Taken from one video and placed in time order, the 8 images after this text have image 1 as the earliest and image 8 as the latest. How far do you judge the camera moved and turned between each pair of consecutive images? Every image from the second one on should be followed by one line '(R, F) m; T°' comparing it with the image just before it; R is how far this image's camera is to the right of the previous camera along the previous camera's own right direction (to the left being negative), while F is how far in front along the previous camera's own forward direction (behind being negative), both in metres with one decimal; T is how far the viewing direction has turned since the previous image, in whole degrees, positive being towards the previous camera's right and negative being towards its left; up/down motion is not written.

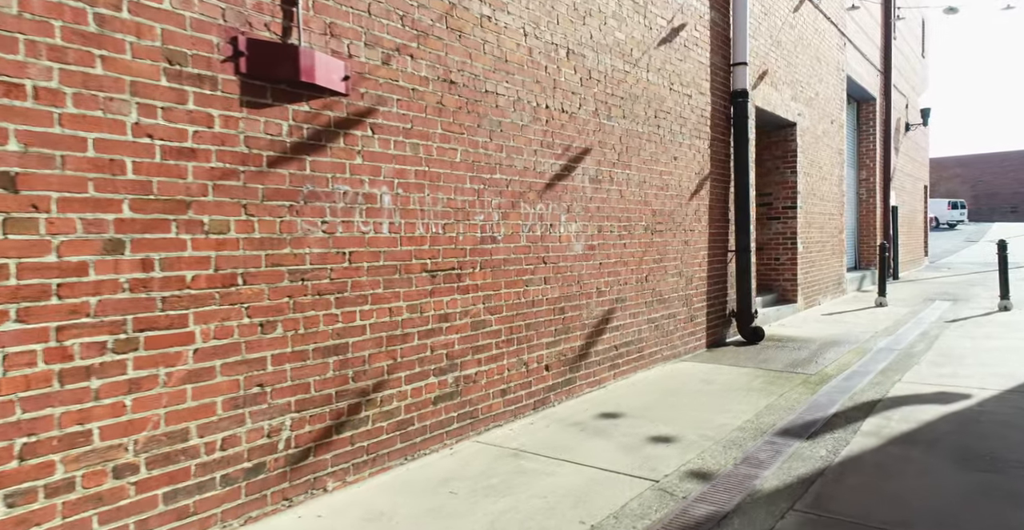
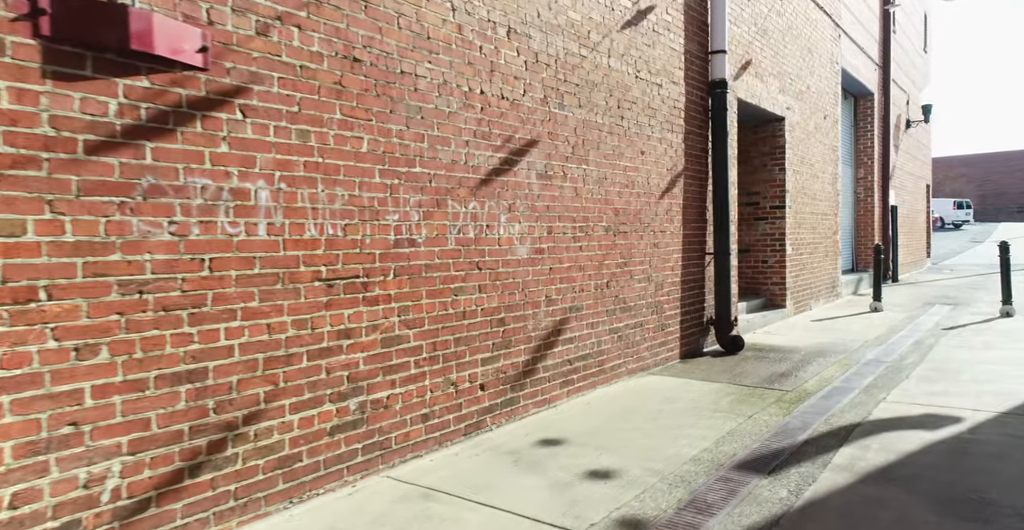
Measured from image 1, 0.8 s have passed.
(+0.5, +0.6) m; 0°
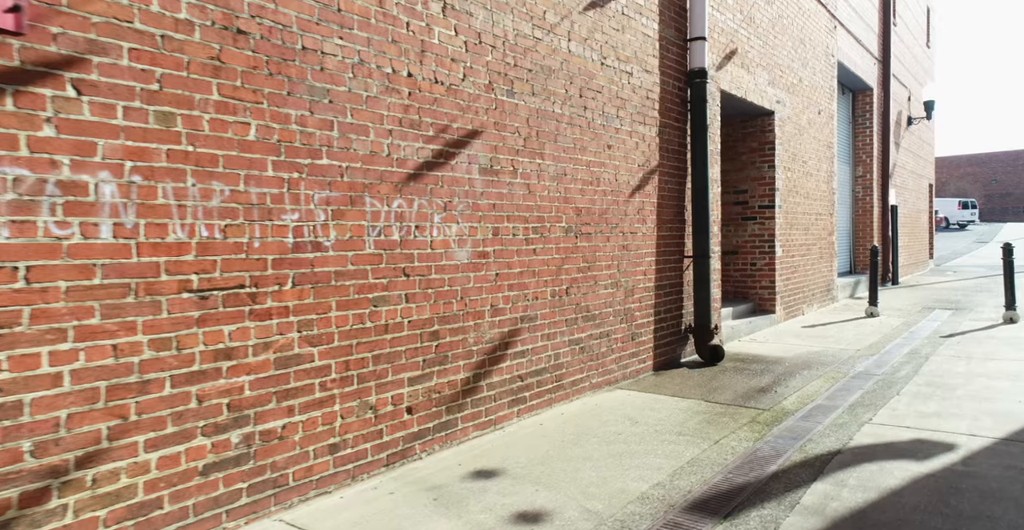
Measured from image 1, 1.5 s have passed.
(+0.4, +0.5) m; 0°
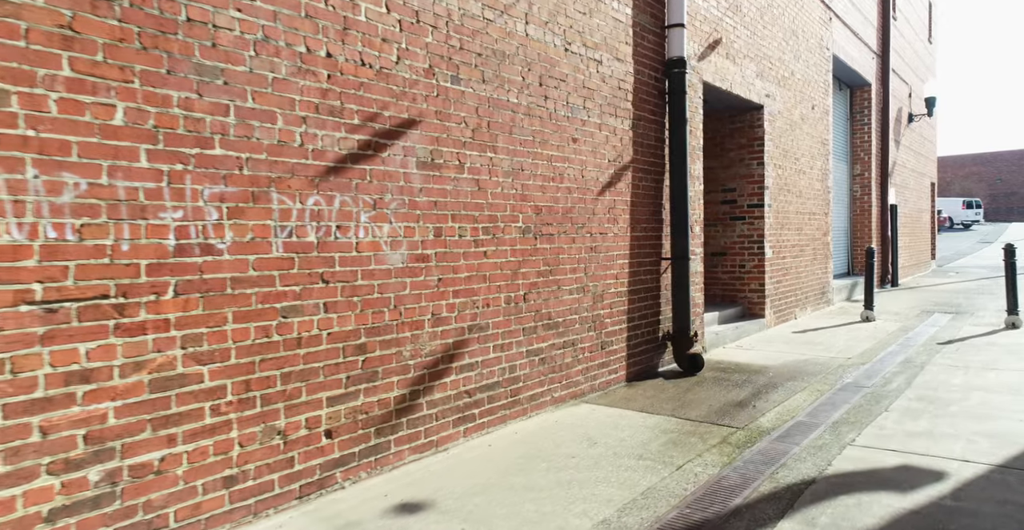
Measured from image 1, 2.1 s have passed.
(+0.4, +0.5) m; 0°
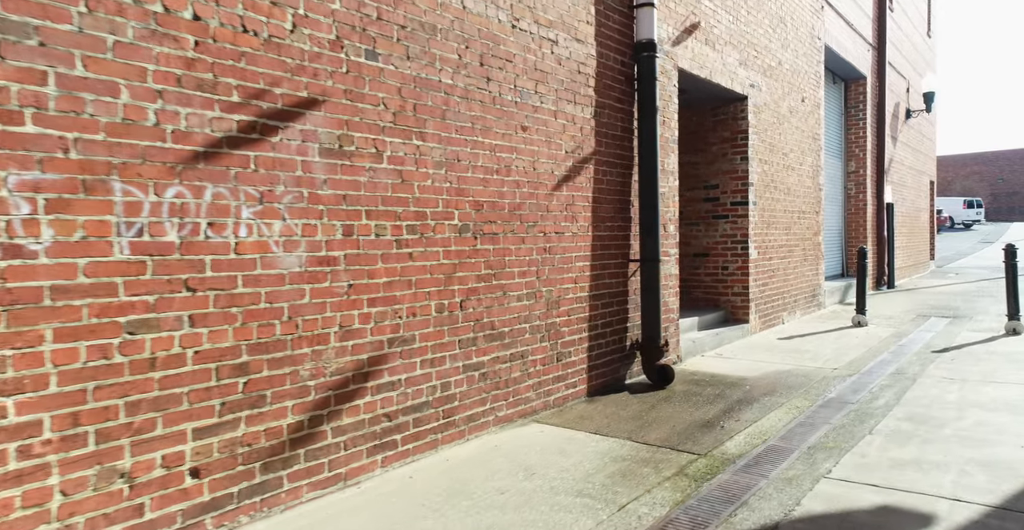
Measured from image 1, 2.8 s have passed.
(+0.4, +0.6) m; 0°
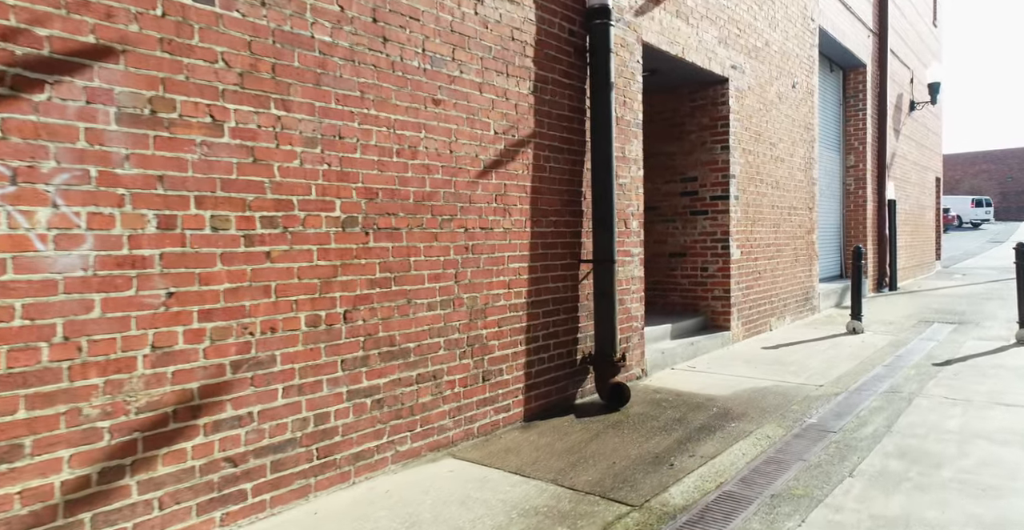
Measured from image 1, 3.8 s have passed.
(+0.6, +0.9) m; 0°
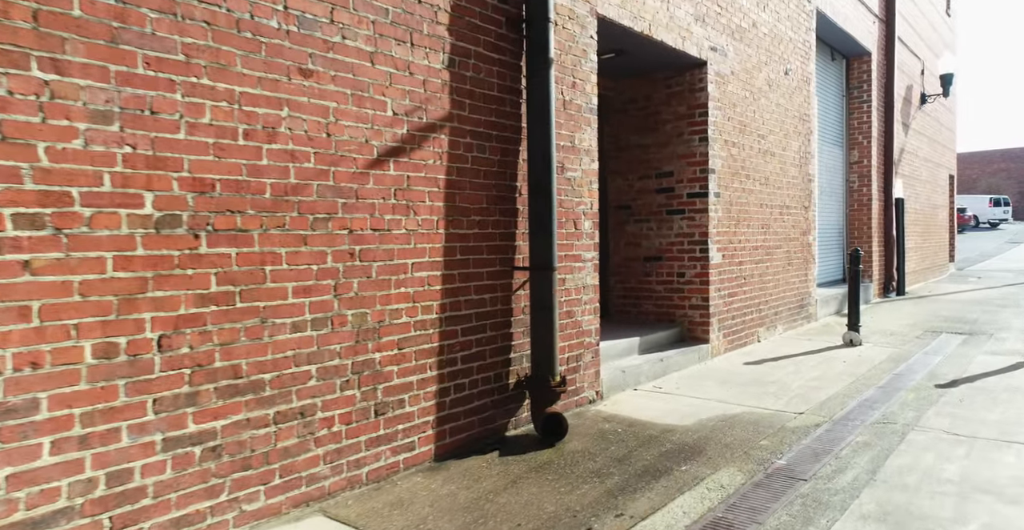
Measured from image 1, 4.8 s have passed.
(+0.6, +0.8) m; -1°
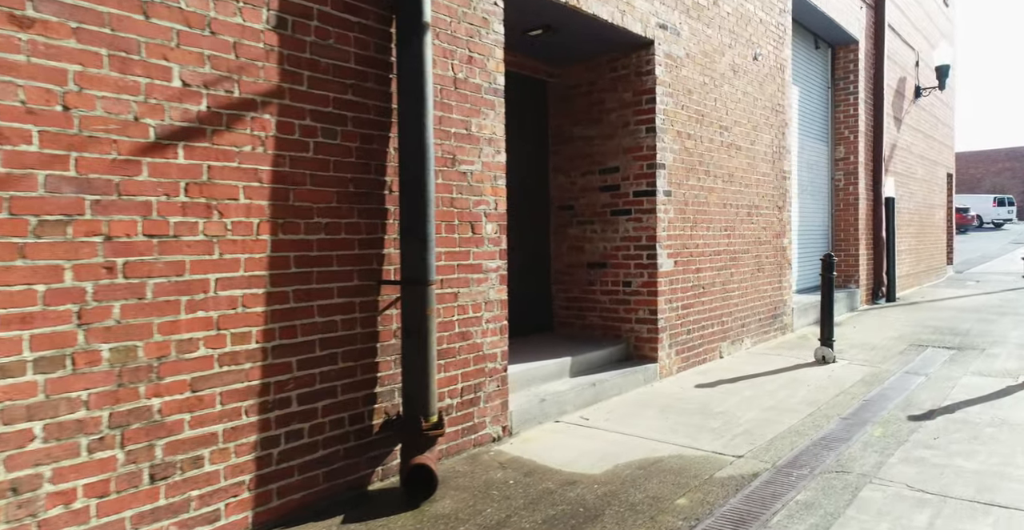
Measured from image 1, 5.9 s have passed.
(+0.7, +0.9) m; 0°
